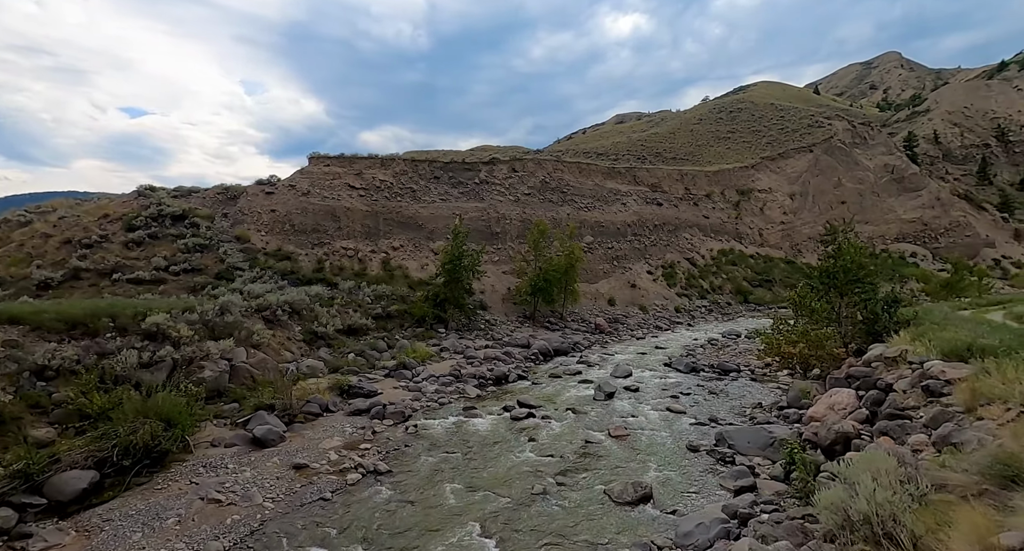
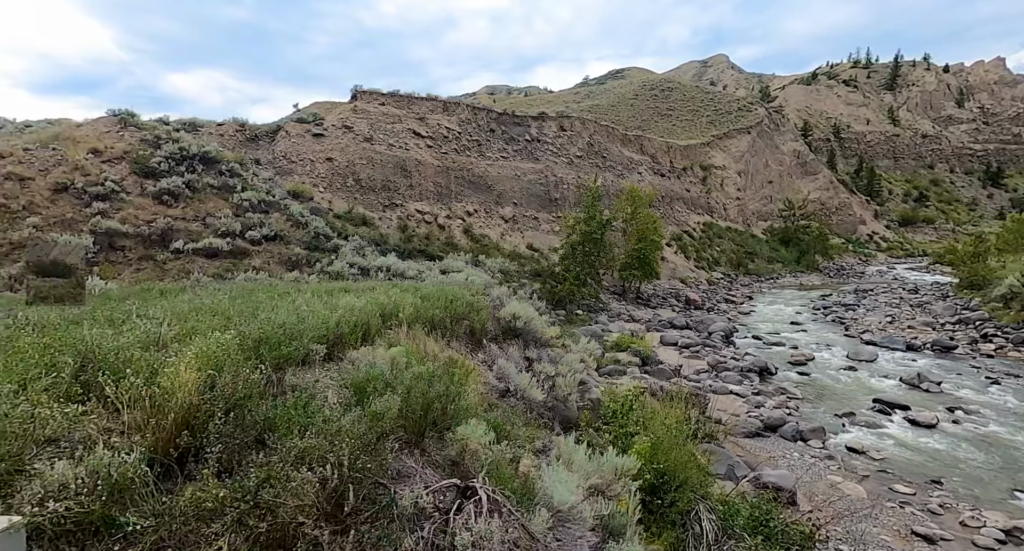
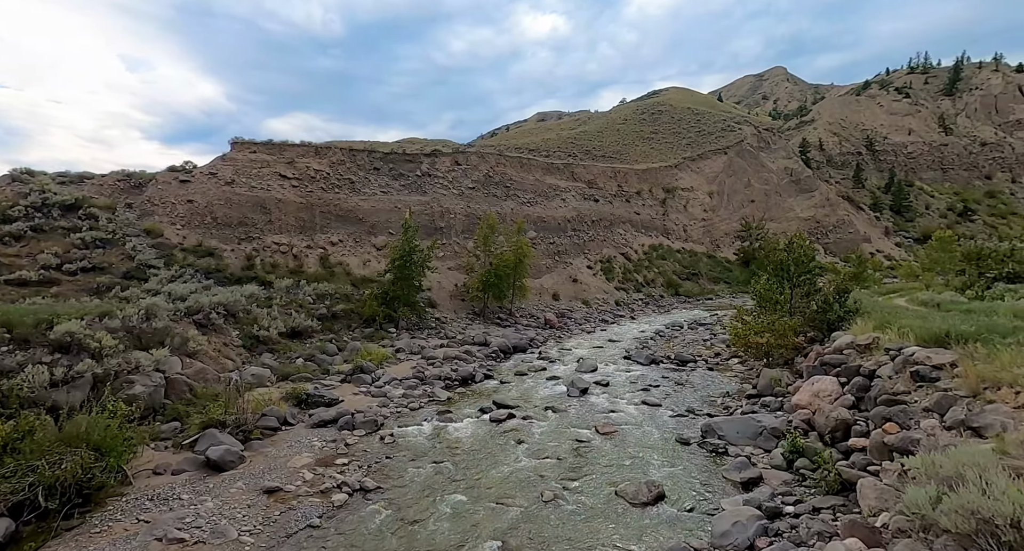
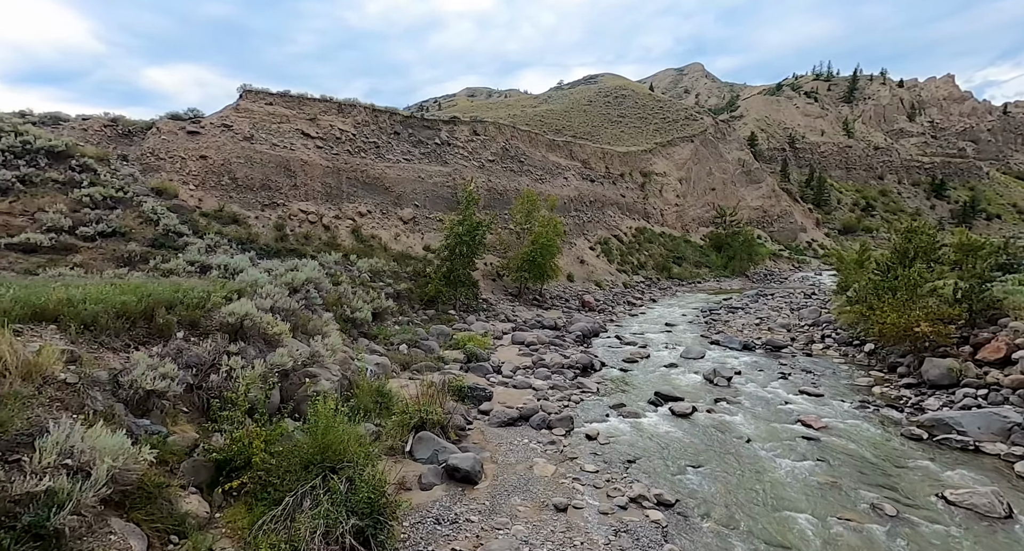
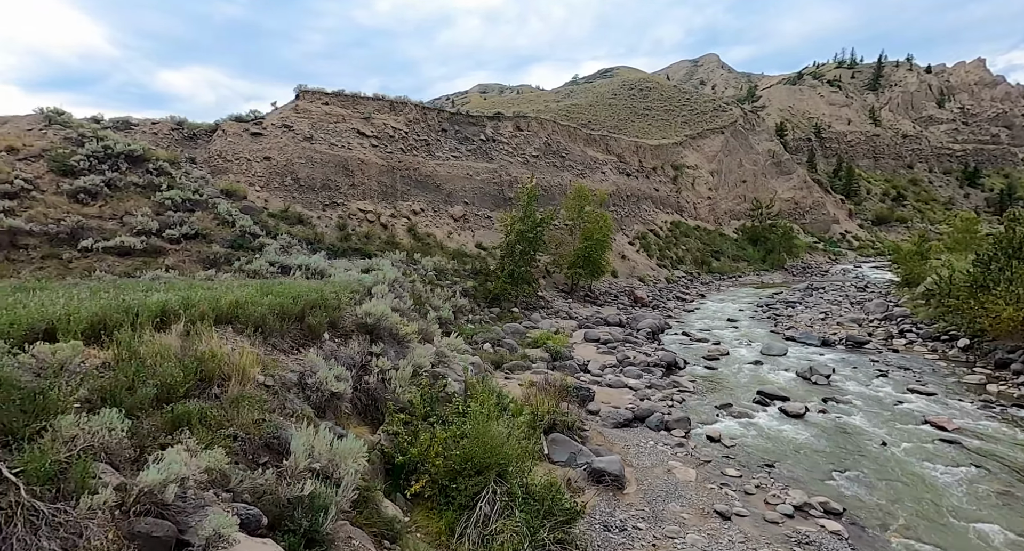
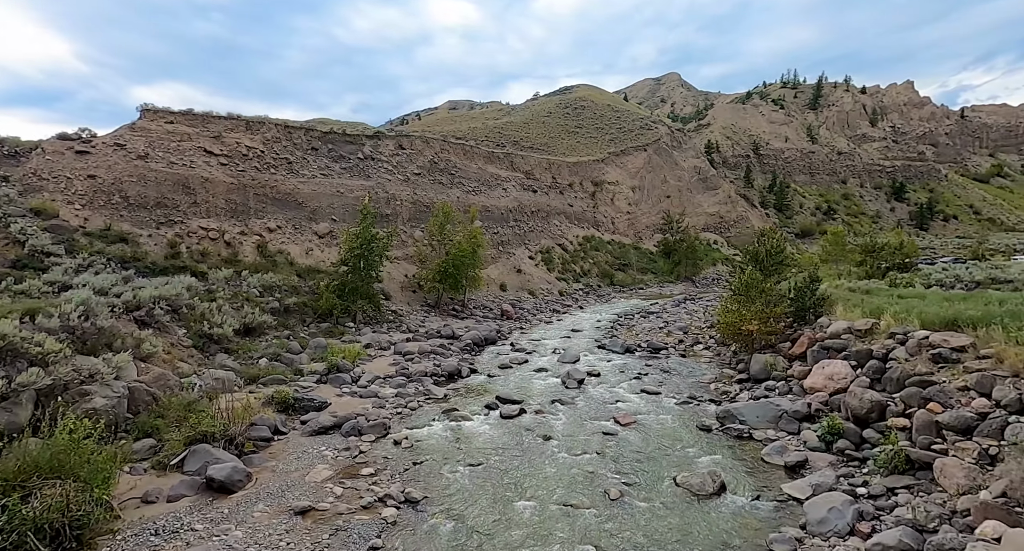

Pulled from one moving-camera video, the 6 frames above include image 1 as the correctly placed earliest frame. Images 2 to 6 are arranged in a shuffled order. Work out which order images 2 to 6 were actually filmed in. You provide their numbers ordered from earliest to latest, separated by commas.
3, 6, 4, 5, 2
